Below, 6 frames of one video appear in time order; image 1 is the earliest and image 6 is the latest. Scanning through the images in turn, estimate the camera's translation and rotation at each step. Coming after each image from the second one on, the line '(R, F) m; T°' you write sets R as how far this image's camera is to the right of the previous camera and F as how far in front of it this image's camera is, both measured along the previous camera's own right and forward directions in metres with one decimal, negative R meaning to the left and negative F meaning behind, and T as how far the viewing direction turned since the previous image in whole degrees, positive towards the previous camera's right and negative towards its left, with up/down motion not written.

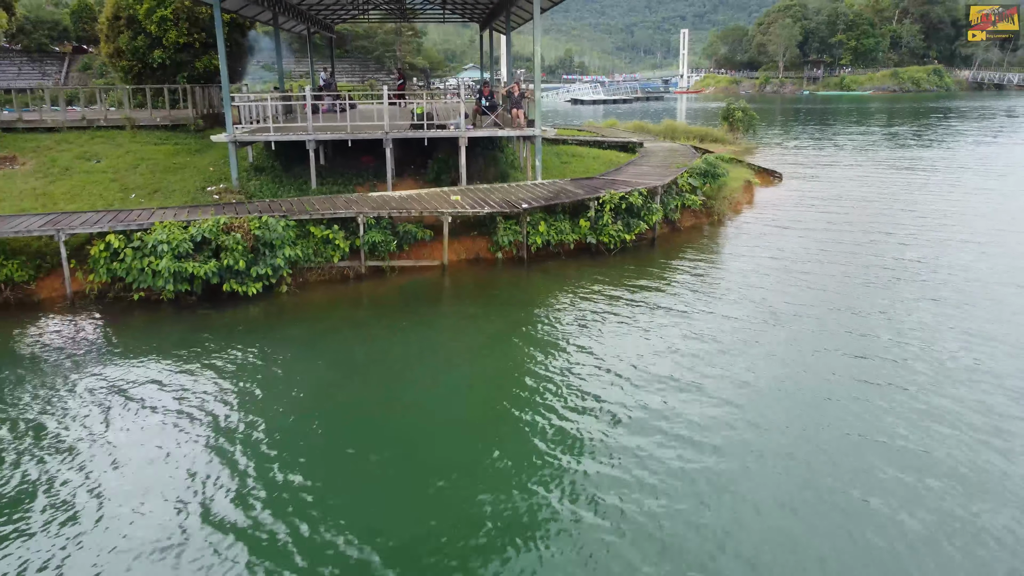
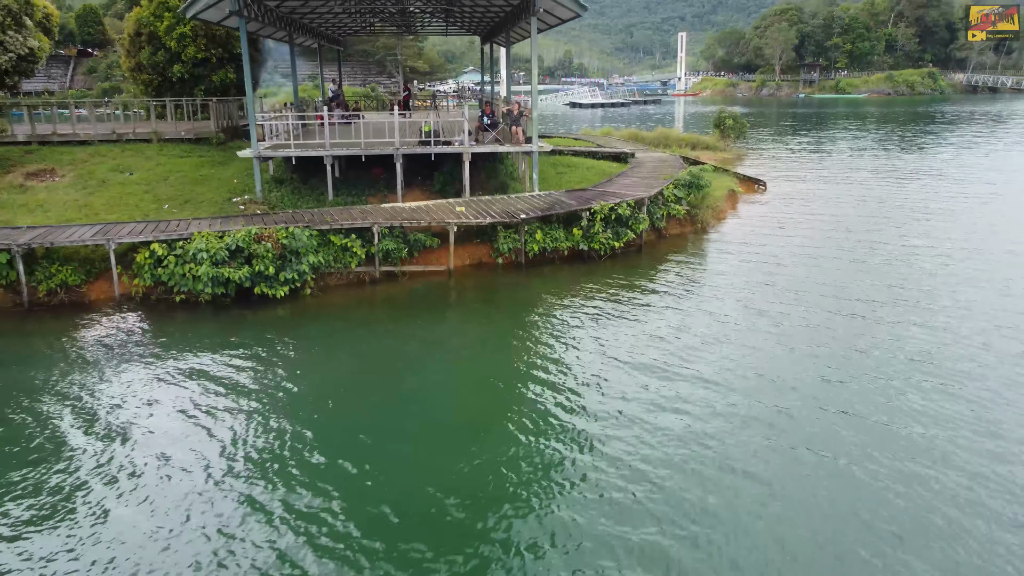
(0.0, -1.5) m; 0°
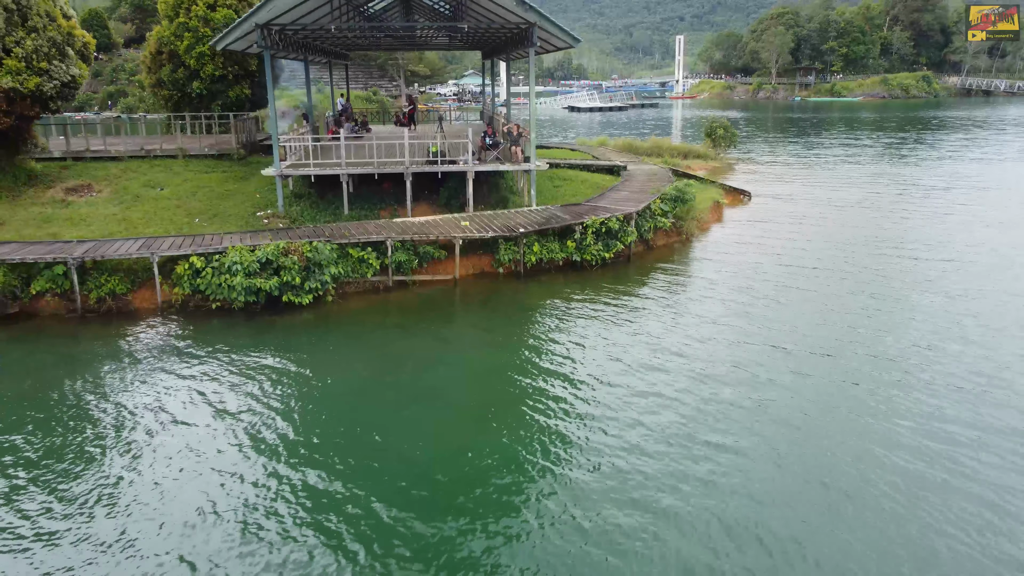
(0.0, -1.7) m; 0°
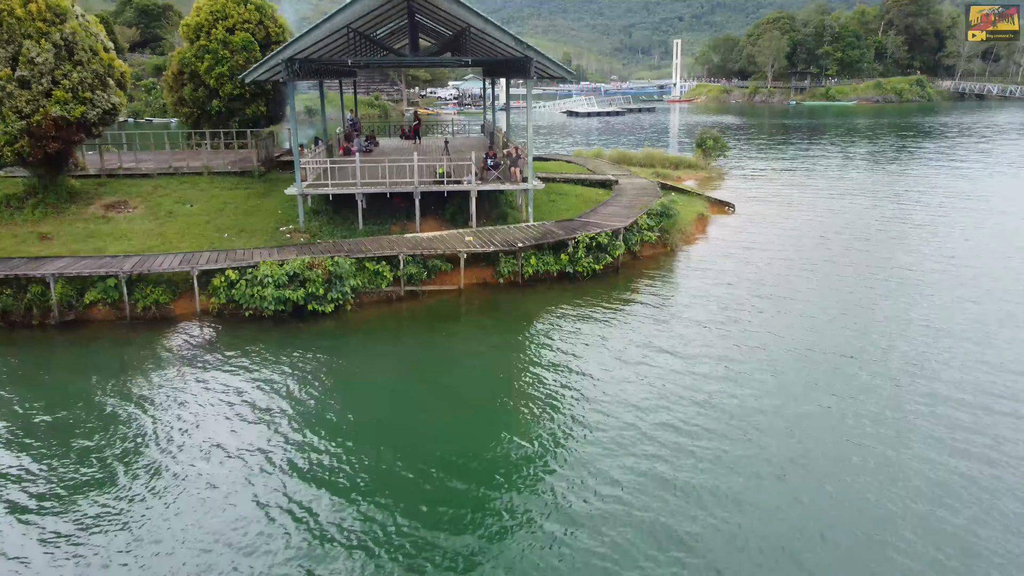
(0.0, -2.0) m; 0°
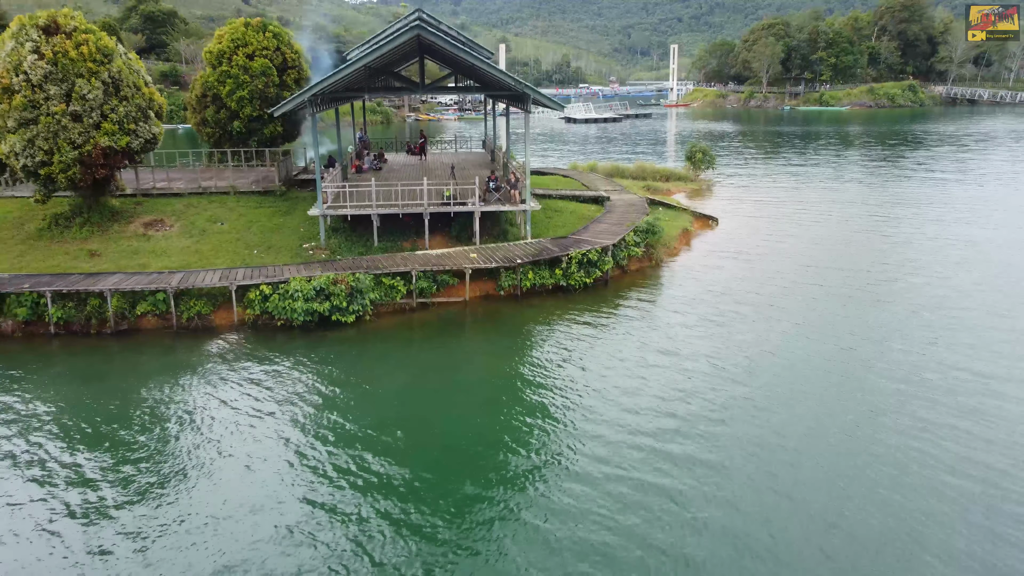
(0.0, -2.4) m; 0°
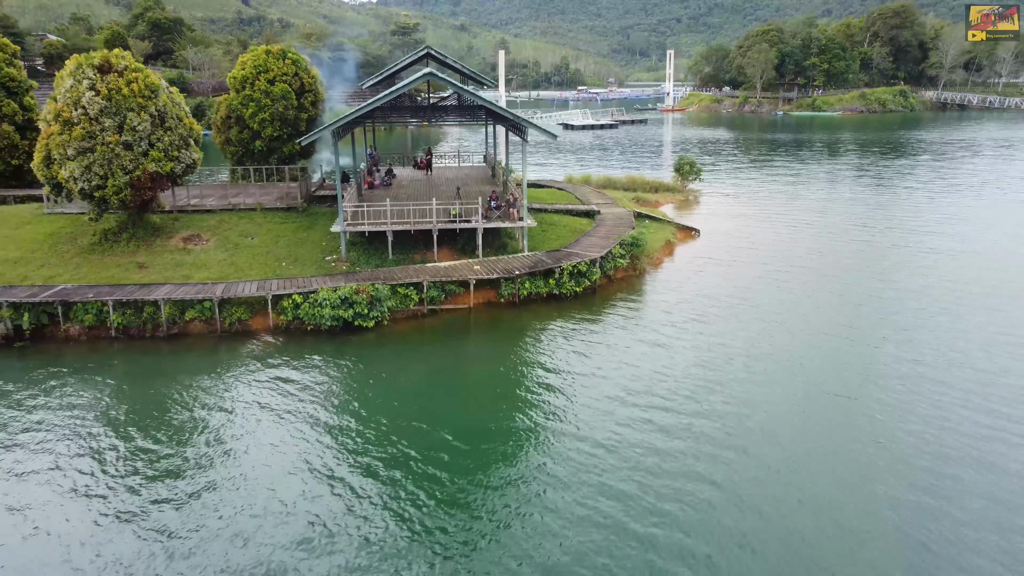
(0.0, -3.0) m; 0°
